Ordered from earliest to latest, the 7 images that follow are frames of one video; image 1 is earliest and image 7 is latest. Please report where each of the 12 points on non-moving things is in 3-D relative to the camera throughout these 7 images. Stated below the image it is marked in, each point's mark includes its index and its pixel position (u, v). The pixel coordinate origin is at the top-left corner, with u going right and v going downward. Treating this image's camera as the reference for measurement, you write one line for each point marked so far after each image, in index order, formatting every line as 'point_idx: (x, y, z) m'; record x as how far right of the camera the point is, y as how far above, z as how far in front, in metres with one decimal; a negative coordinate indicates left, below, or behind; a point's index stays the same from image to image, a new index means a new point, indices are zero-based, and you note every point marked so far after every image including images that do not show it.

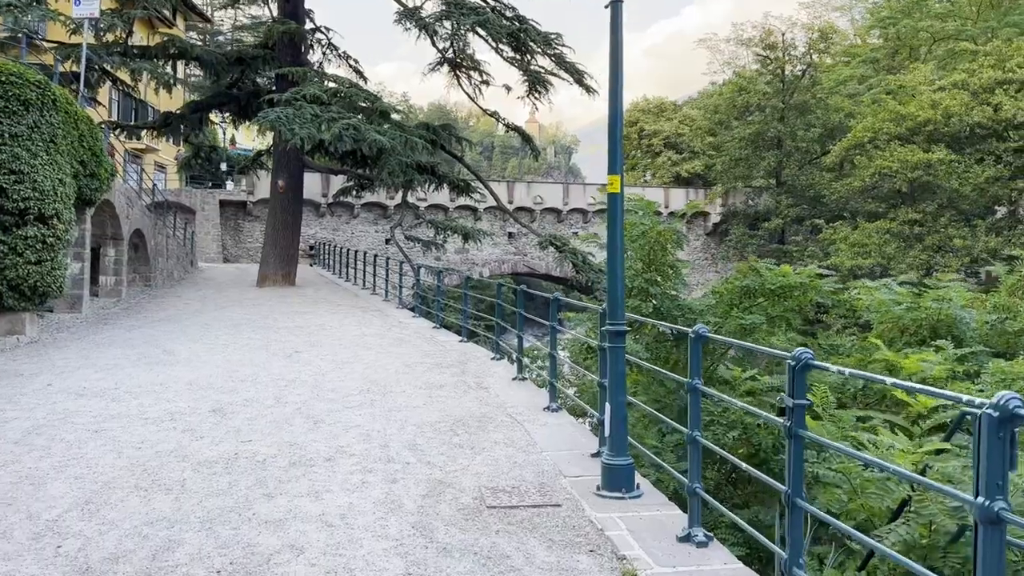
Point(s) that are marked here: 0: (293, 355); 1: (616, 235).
0: (-2.3, -0.7, +8.7) m
1: (+0.5, +0.3, +3.9) m
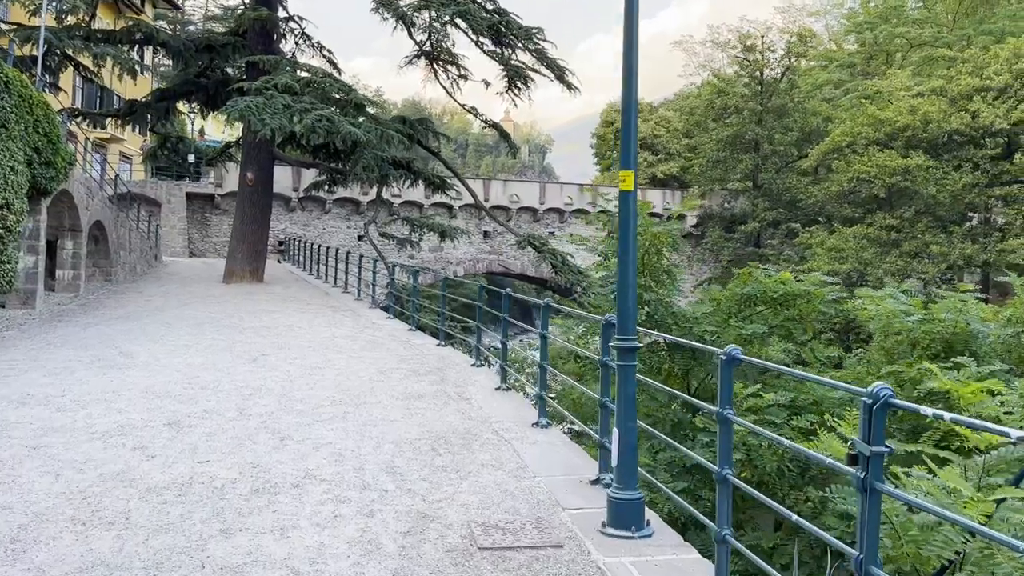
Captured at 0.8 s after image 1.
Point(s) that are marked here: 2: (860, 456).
0: (-2.5, -0.7, +8.2) m
1: (+0.5, +0.2, +3.4) m
2: (+0.9, -0.4, +2.0) m
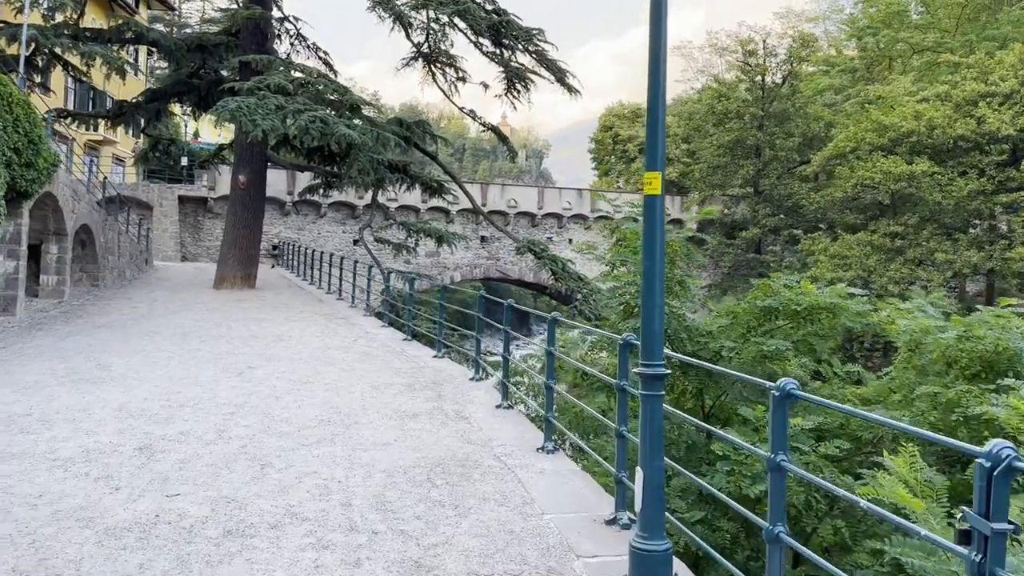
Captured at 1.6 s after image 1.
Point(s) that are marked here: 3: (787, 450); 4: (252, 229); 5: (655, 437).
0: (-2.5, -0.8, +7.7) m
1: (+0.5, +0.2, +3.0) m
2: (+0.9, -0.5, +1.6) m
3: (+0.8, -0.5, +2.4) m
4: (-5.3, +1.2, +16.9) m
5: (+0.5, -0.6, +3.0) m
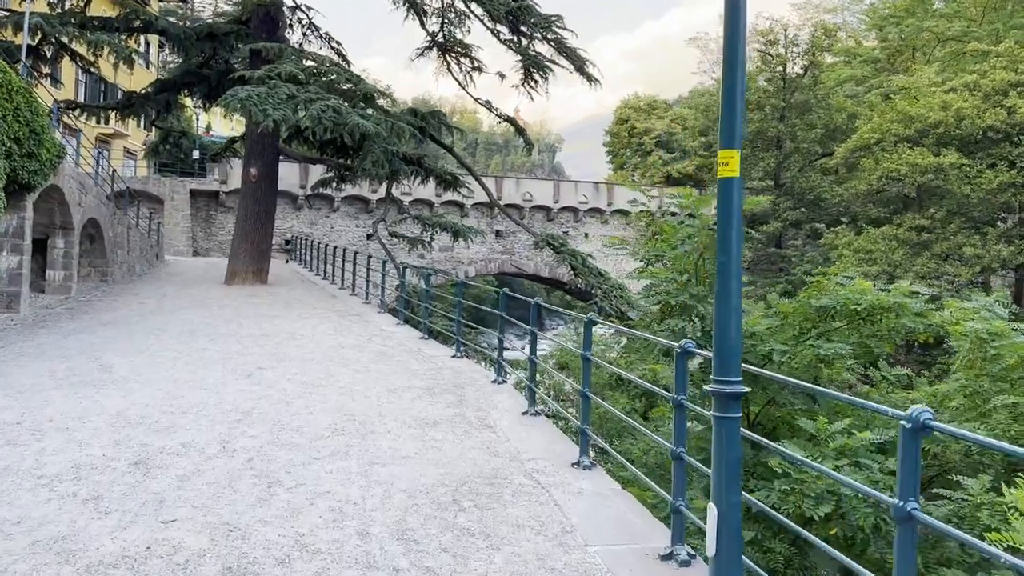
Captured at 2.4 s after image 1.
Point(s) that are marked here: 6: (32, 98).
0: (-2.3, -0.8, +7.3) m
1: (+0.7, +0.1, +2.5) m
2: (+1.0, -0.5, +1.1) m
3: (+0.9, -0.5, +1.9) m
4: (-5.0, +1.3, +16.5) m
5: (+0.7, -0.6, +2.5) m
6: (-6.2, +2.4, +10.6) m
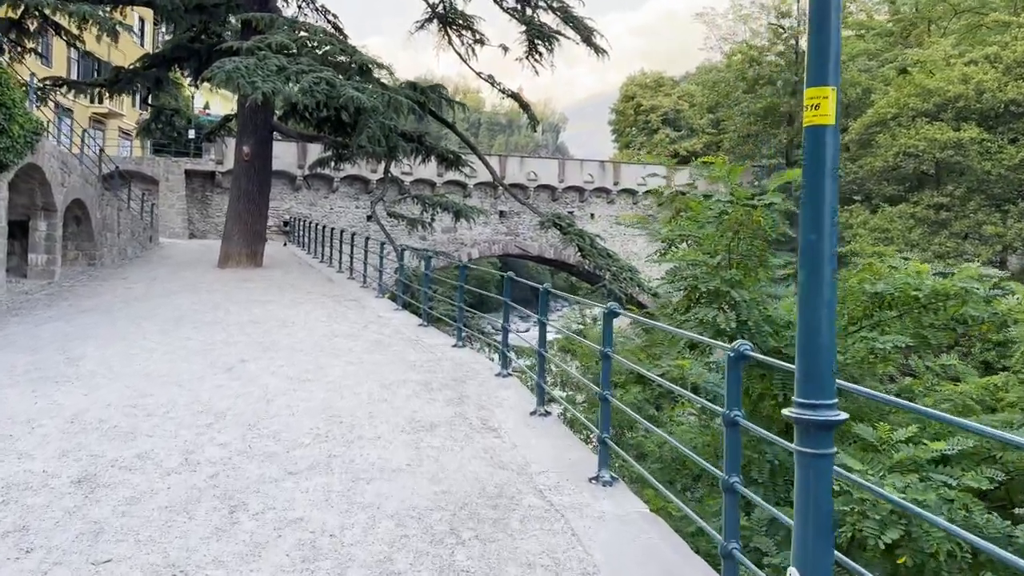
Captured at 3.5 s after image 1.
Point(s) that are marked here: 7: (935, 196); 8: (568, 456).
0: (-2.2, -0.6, +6.7) m
1: (+0.7, +0.2, +1.8) m
2: (+1.0, -0.5, +0.4) m
3: (+0.9, -0.5, +1.2) m
4: (-4.9, +1.6, +15.8) m
5: (+0.7, -0.5, +1.9) m
6: (-6.1, +2.6, +9.9) m
7: (+10.2, +2.2, +19.7) m
8: (+0.3, -0.9, +4.3) m
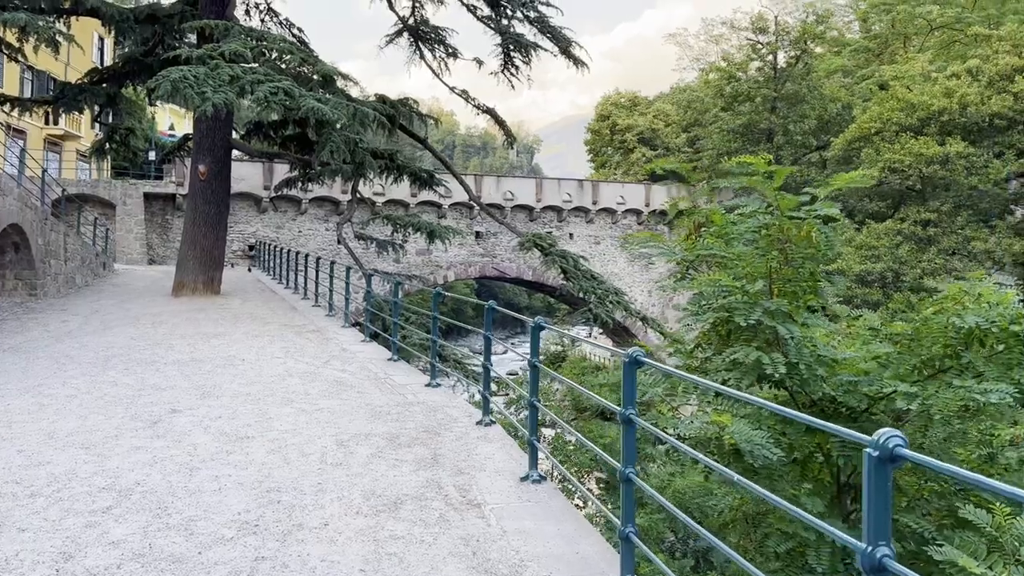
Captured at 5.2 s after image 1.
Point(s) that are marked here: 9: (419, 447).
0: (-2.3, -0.9, +5.5) m
1: (+0.7, +0.1, +0.8) m
2: (+1.1, -0.5, -0.6) m
3: (+1.0, -0.5, +0.2) m
4: (-5.3, +1.1, +14.6) m
5: (+0.7, -0.6, +0.8) m
6: (-6.4, +2.2, +8.7) m
7: (+9.6, +1.8, +19.0) m
8: (+0.3, -1.0, +3.3) m
9: (-0.6, -1.0, +4.9) m
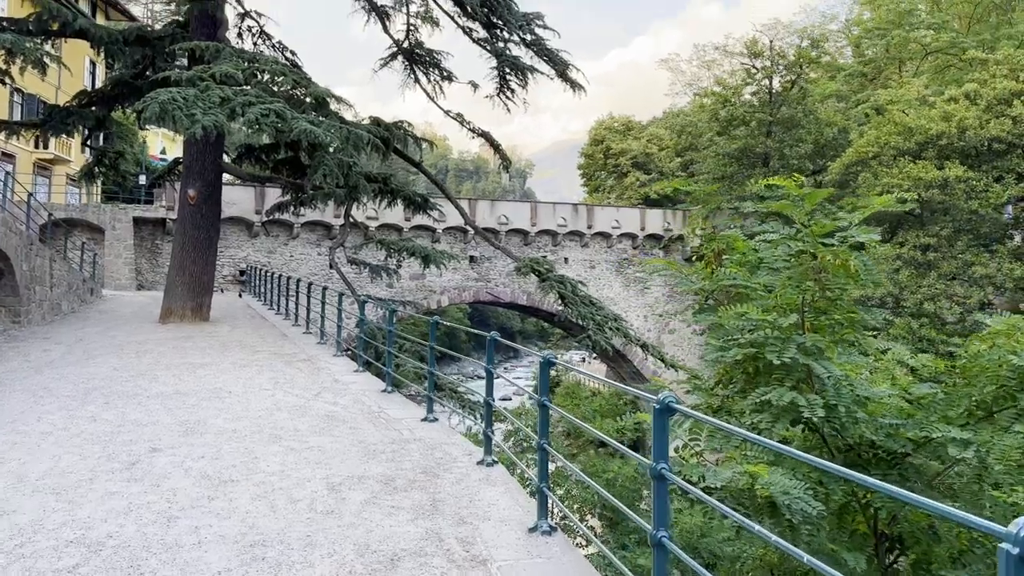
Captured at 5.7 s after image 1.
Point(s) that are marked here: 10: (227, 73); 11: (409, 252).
0: (-2.3, -1.1, +5.2) m
1: (+0.8, 0.0, +0.5) m
2: (+1.2, -0.6, -0.9) m
3: (+1.1, -0.6, -0.2) m
4: (-5.3, +0.6, +14.3) m
5: (+0.8, -0.7, +0.5) m
6: (-6.4, +1.9, +8.4) m
7: (+9.5, +1.2, +18.8) m
8: (+0.3, -1.2, +2.9) m
9: (-0.5, -1.1, +4.6) m
10: (-4.1, +3.1, +11.8) m
11: (-1.9, +0.7, +15.3) m
